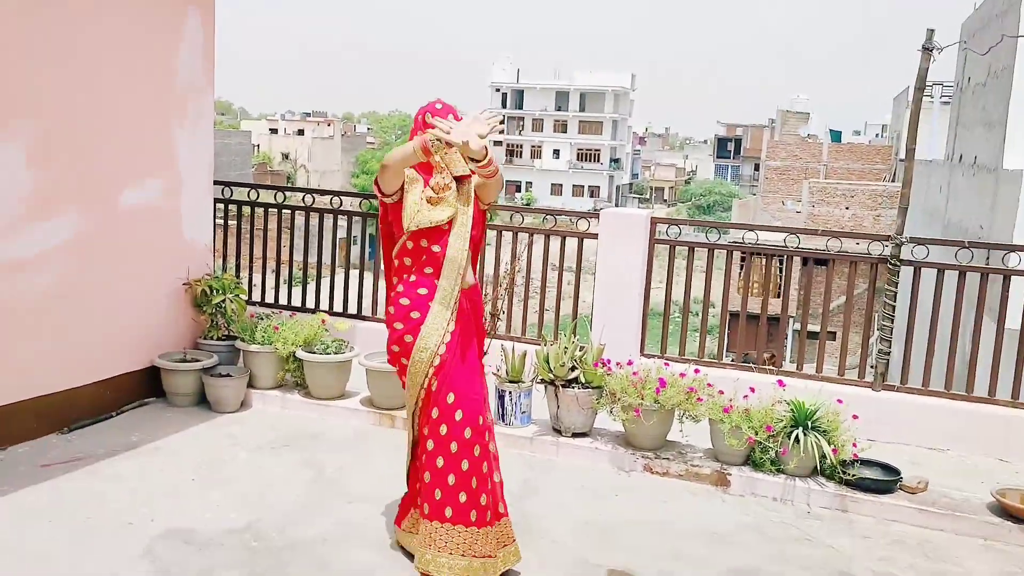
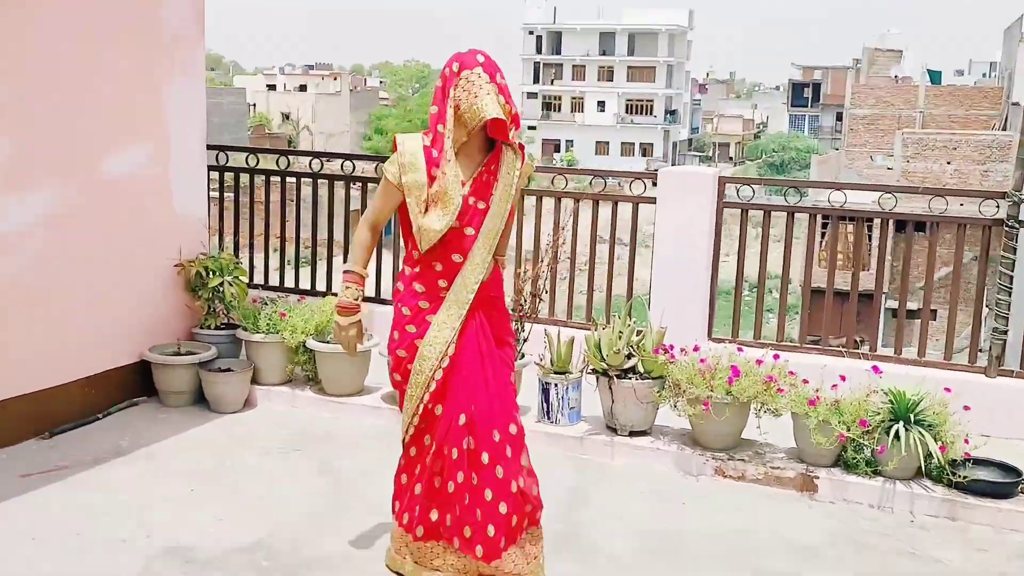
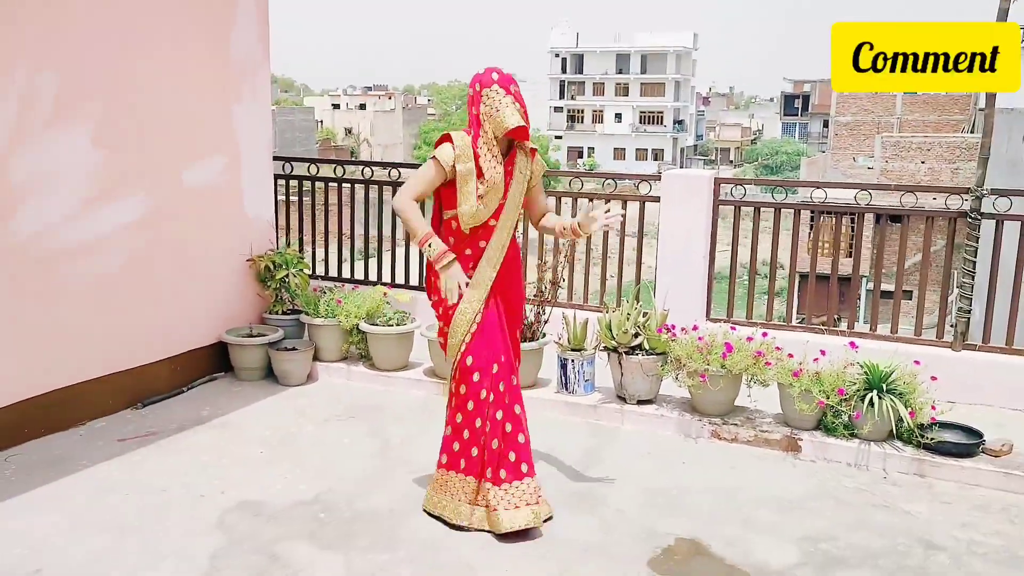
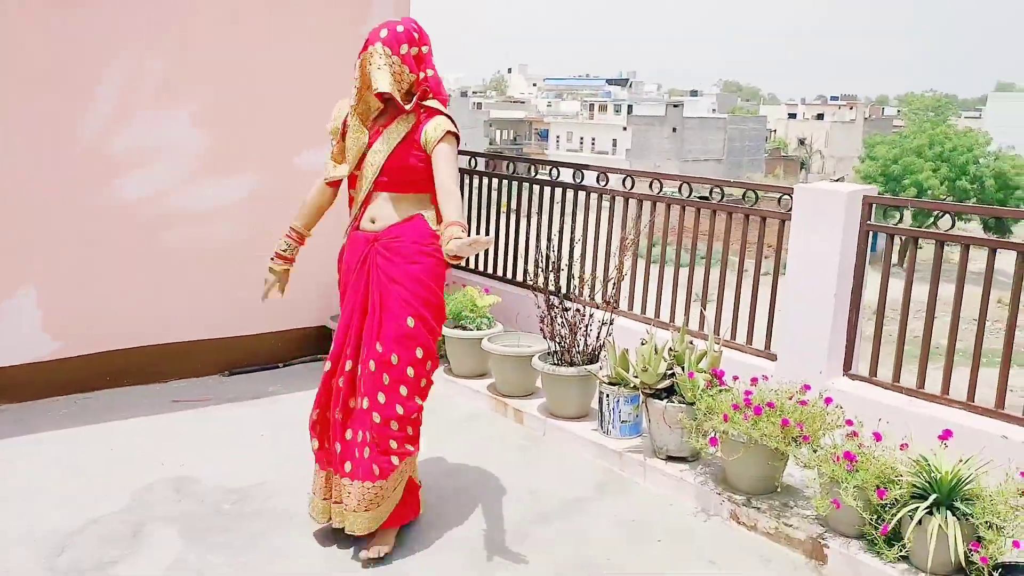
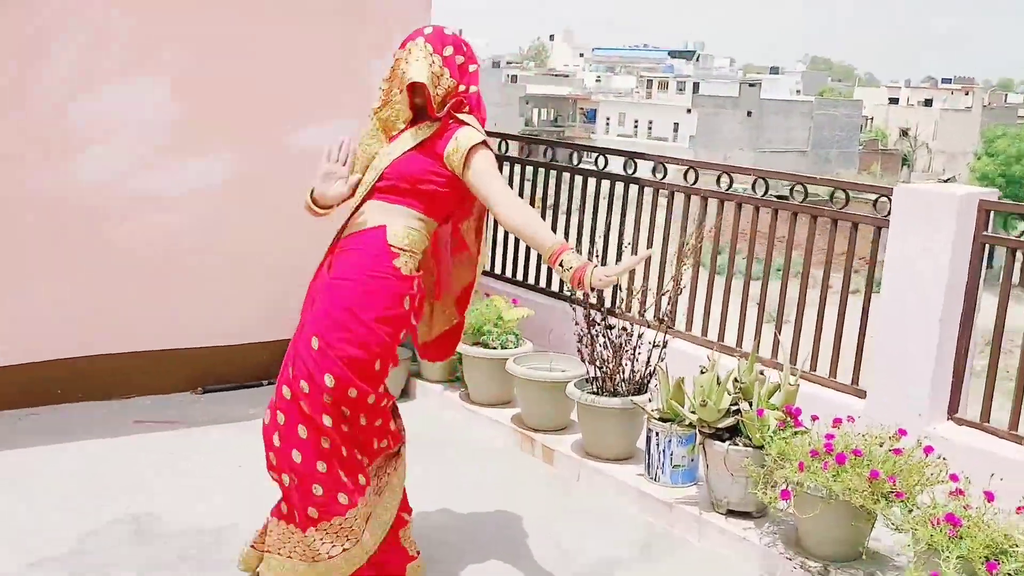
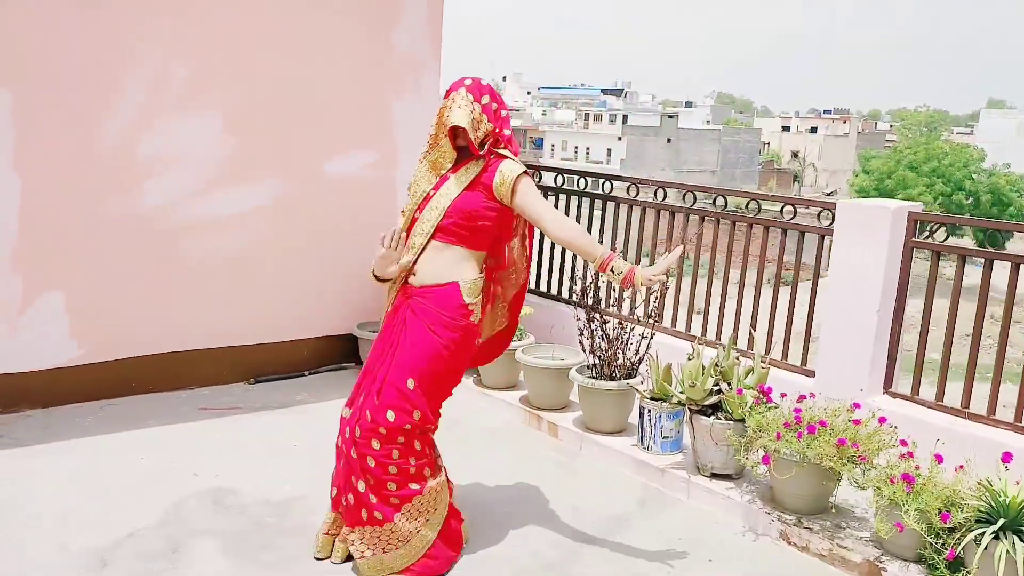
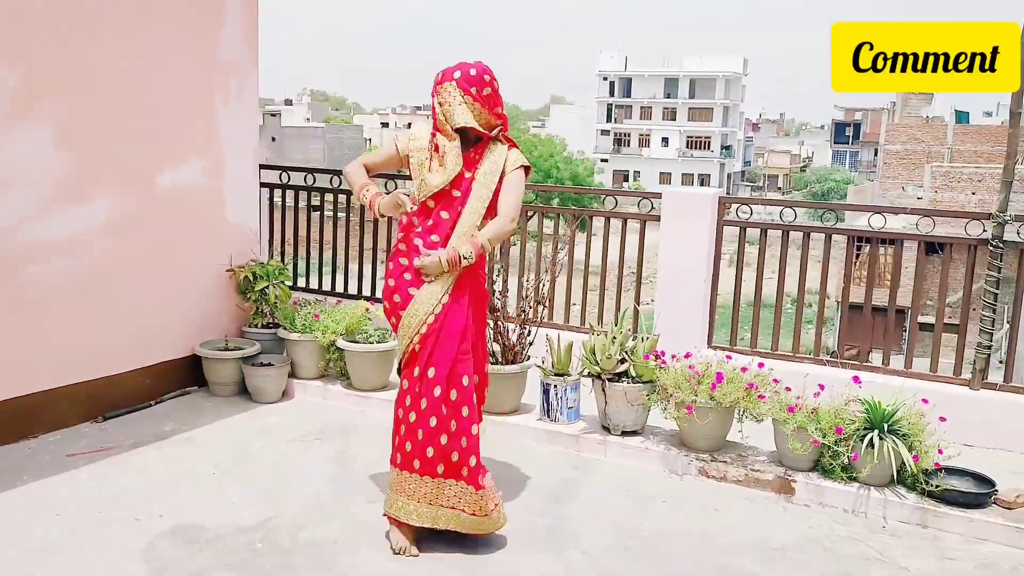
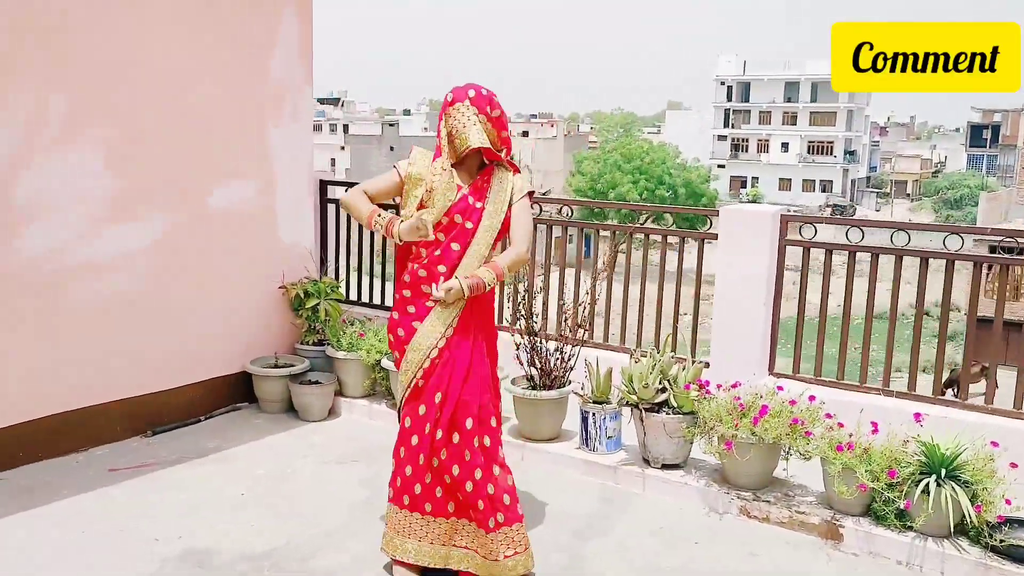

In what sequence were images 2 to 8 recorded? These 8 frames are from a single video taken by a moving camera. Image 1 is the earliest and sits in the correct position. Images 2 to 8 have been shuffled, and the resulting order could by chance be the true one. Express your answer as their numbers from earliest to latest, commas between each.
2, 3, 7, 8, 6, 5, 4
